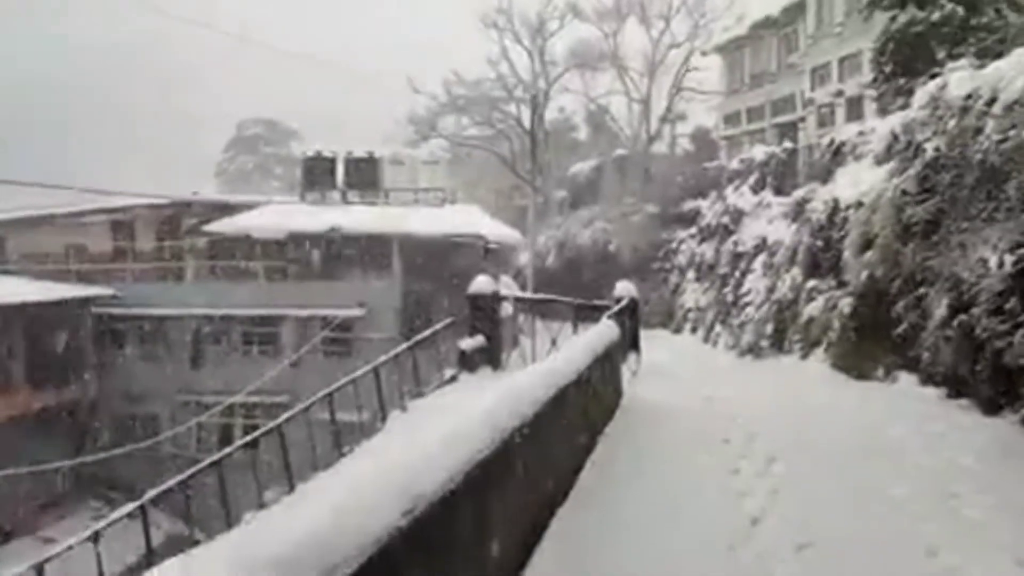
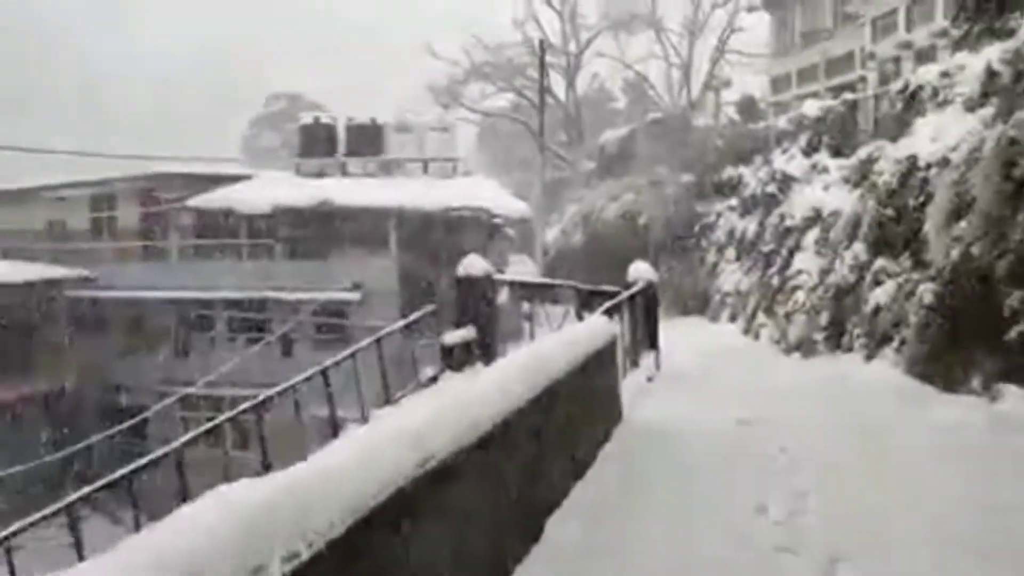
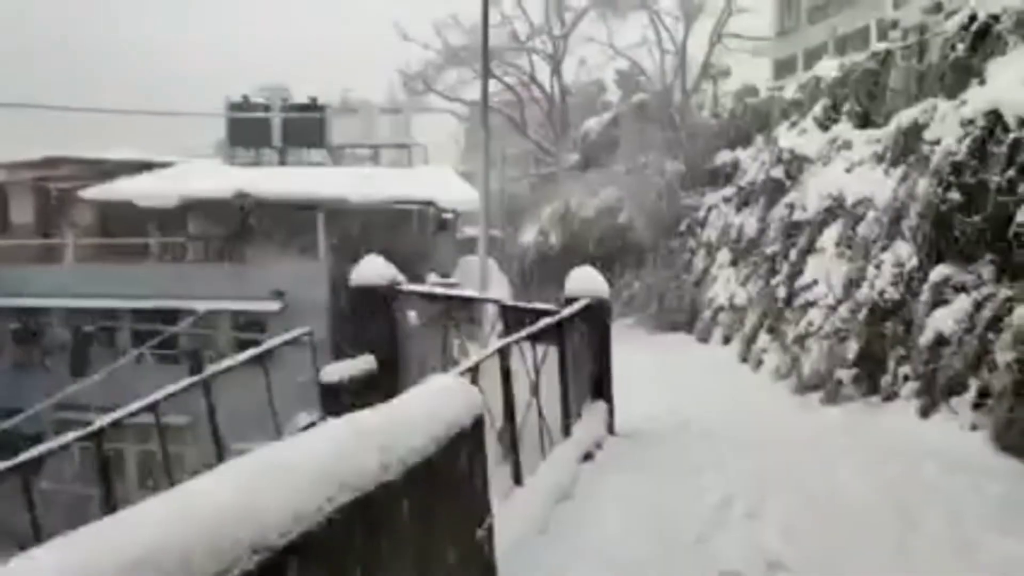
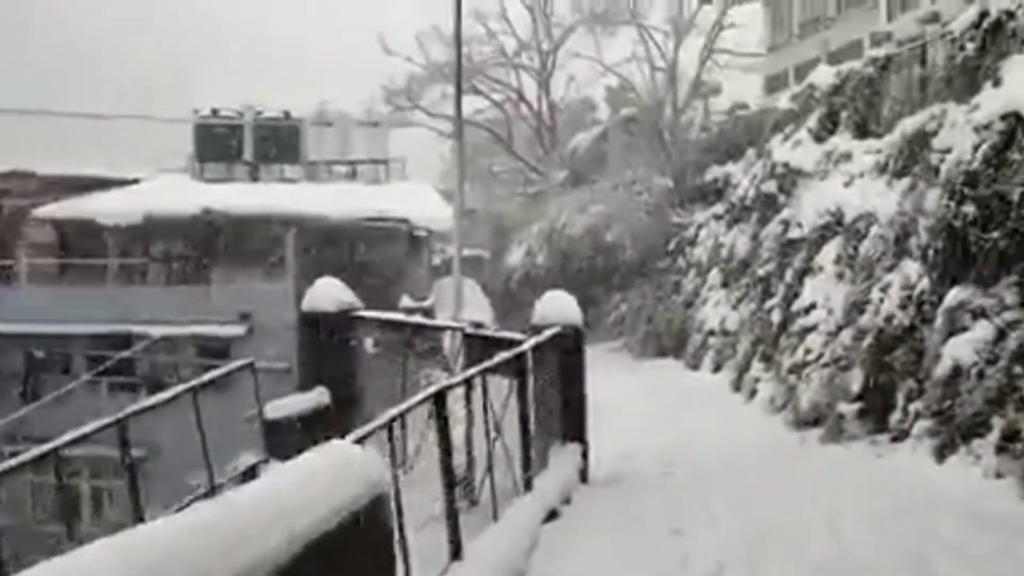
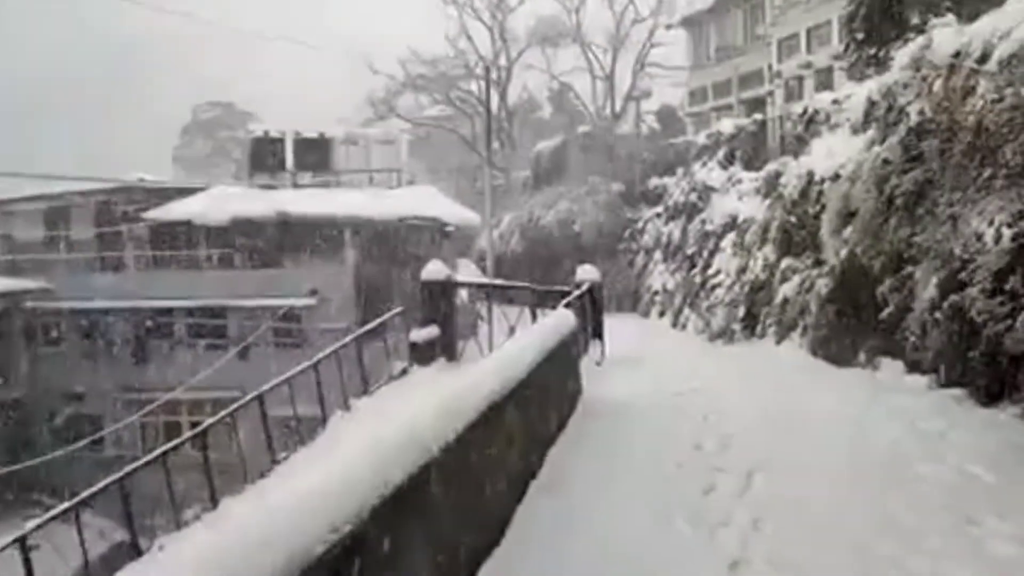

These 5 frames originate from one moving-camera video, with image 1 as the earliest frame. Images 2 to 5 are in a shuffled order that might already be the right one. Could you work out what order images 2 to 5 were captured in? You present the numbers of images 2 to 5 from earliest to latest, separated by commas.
5, 2, 3, 4
